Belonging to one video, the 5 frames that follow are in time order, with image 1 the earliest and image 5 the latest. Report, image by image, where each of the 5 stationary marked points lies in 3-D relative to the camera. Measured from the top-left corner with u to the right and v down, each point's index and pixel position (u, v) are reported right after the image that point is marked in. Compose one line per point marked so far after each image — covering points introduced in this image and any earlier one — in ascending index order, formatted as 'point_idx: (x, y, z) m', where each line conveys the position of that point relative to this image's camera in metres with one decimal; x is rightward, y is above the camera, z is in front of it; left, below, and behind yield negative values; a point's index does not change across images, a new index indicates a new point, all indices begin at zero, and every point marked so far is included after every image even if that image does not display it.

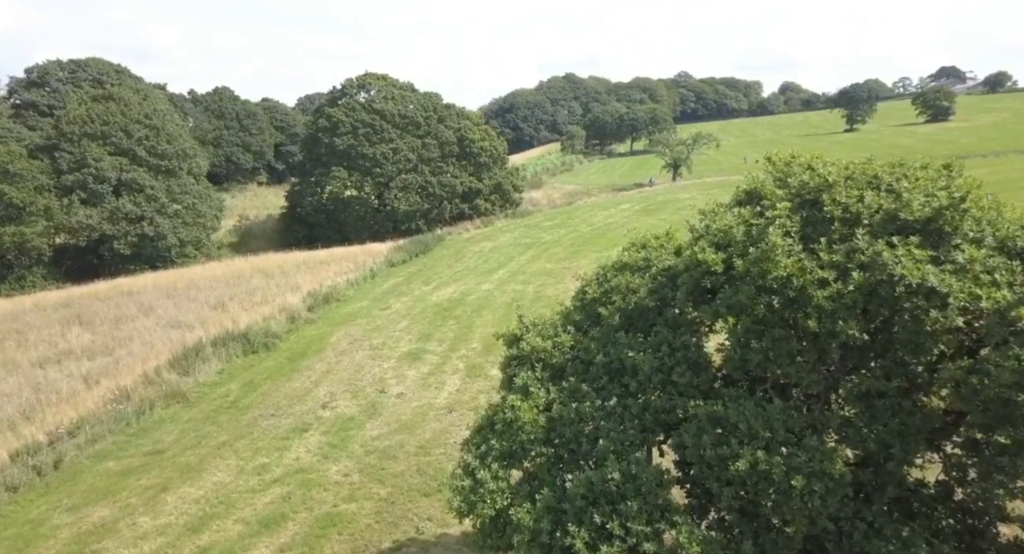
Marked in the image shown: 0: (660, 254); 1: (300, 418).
0: (+1.5, +0.2, +7.0) m
1: (-4.0, -2.6, +13.1) m
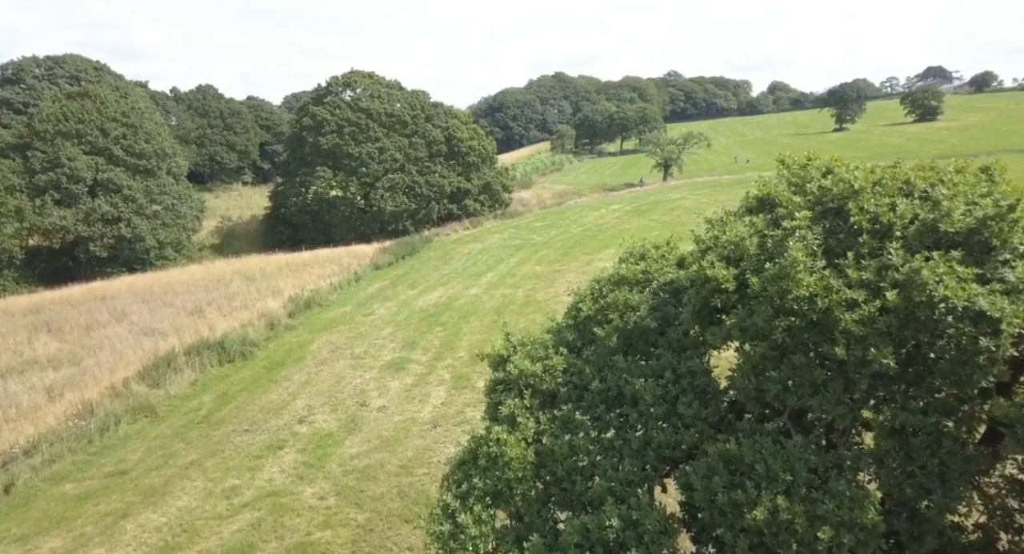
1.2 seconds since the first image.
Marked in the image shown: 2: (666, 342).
0: (+1.4, +0.1, +6.3) m
1: (-4.2, -2.8, +12.4) m
2: (+1.2, -0.5, +5.6) m
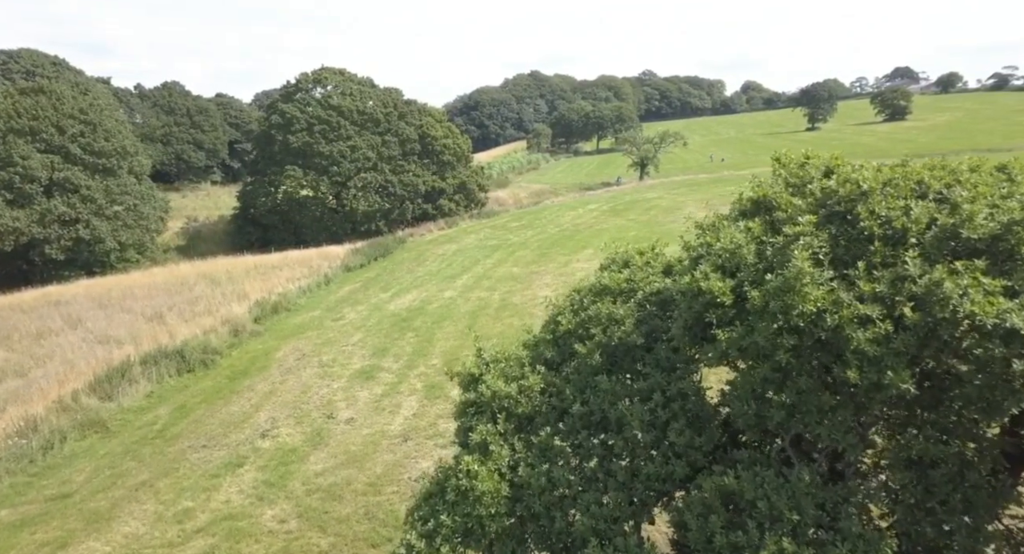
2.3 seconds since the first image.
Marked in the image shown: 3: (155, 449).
0: (+1.1, 0.0, +5.7) m
1: (-4.6, -2.9, +11.7) m
2: (+1.0, -0.6, +5.1) m
3: (-6.0, -2.9, +11.7) m
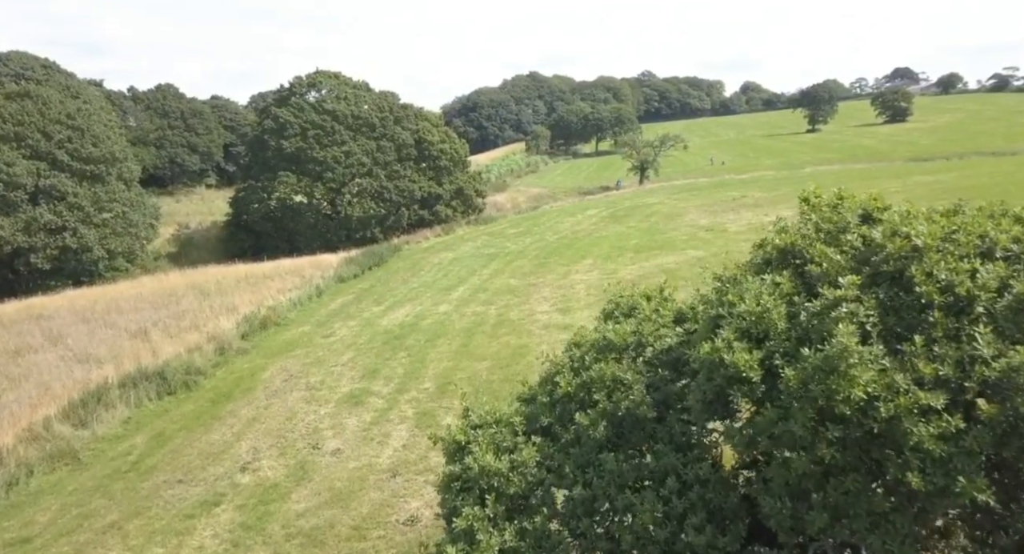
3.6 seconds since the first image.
0: (+1.1, -0.4, +5.0) m
1: (-4.7, -3.3, +10.9) m
2: (+1.0, -1.0, +4.4) m
3: (-6.0, -3.3, +11.0) m
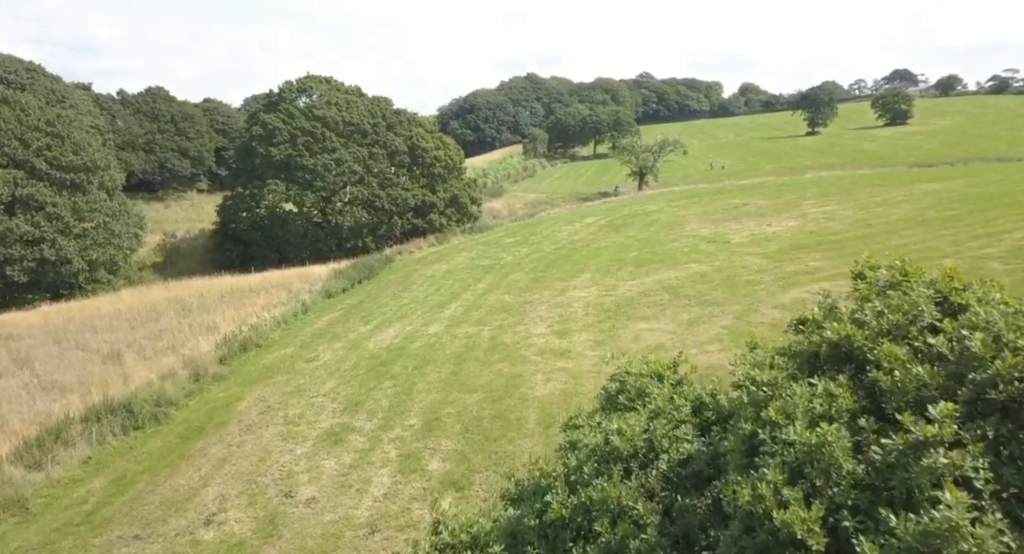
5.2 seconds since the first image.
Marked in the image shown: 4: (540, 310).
0: (+0.9, -0.9, +4.0) m
1: (-4.8, -3.8, +9.9) m
2: (+0.8, -1.5, +3.4) m
3: (-6.2, -3.8, +10.0) m
4: (+0.8, -0.9, +19.7) m
